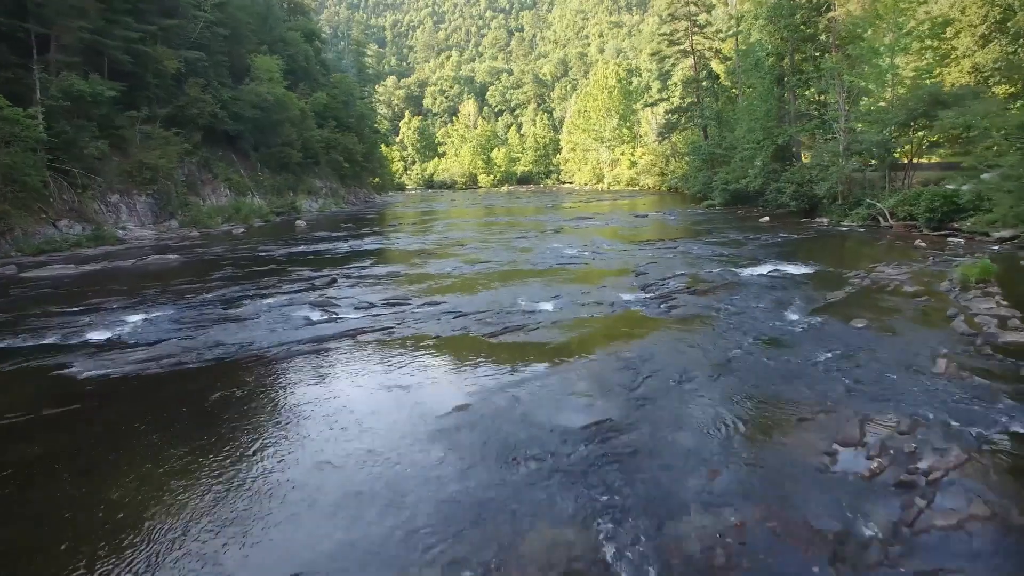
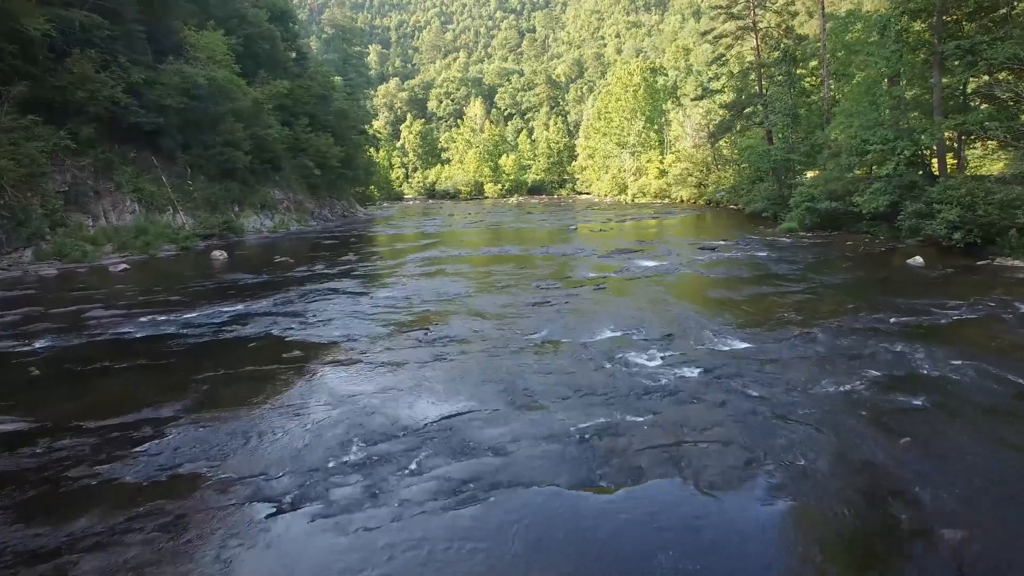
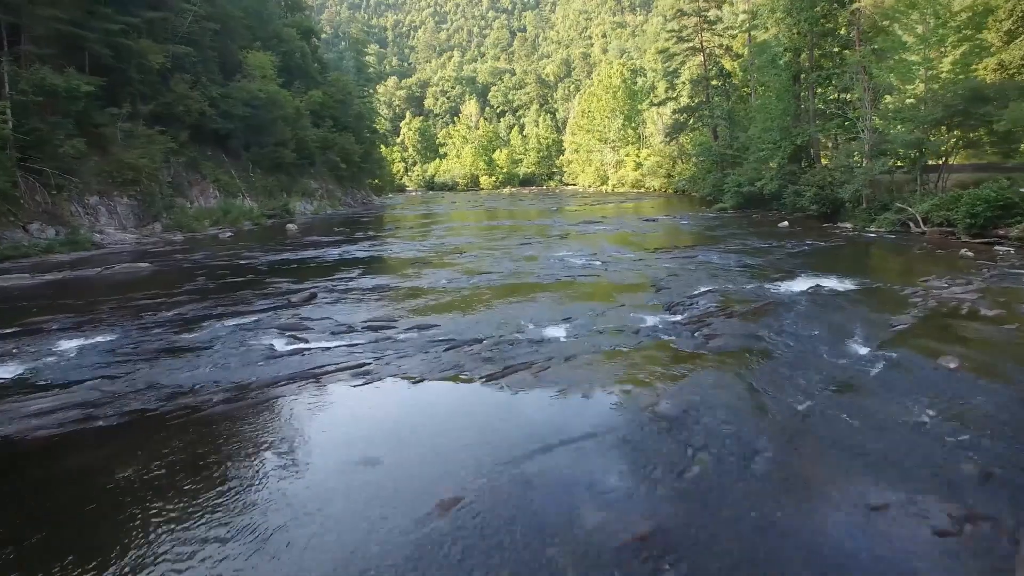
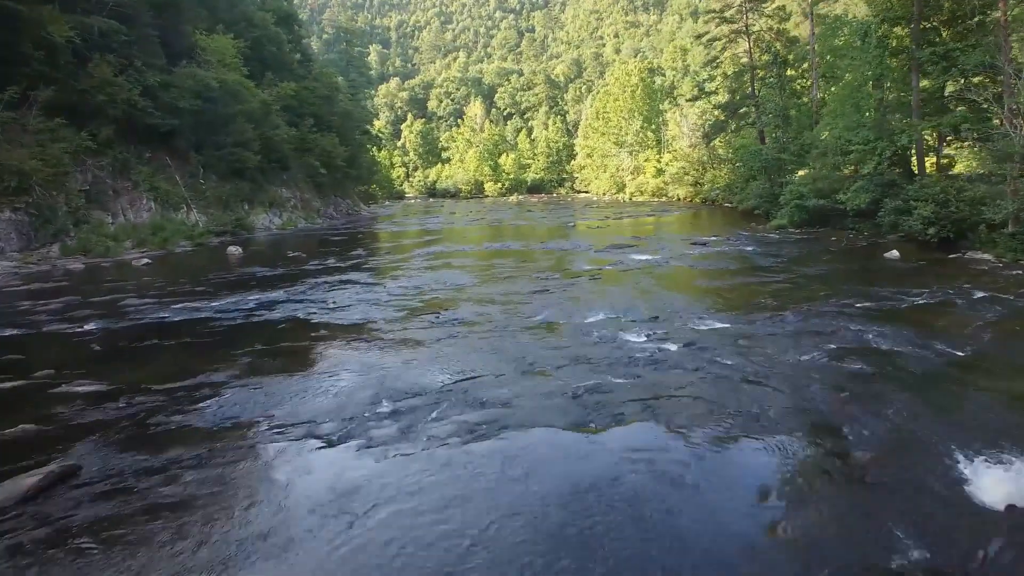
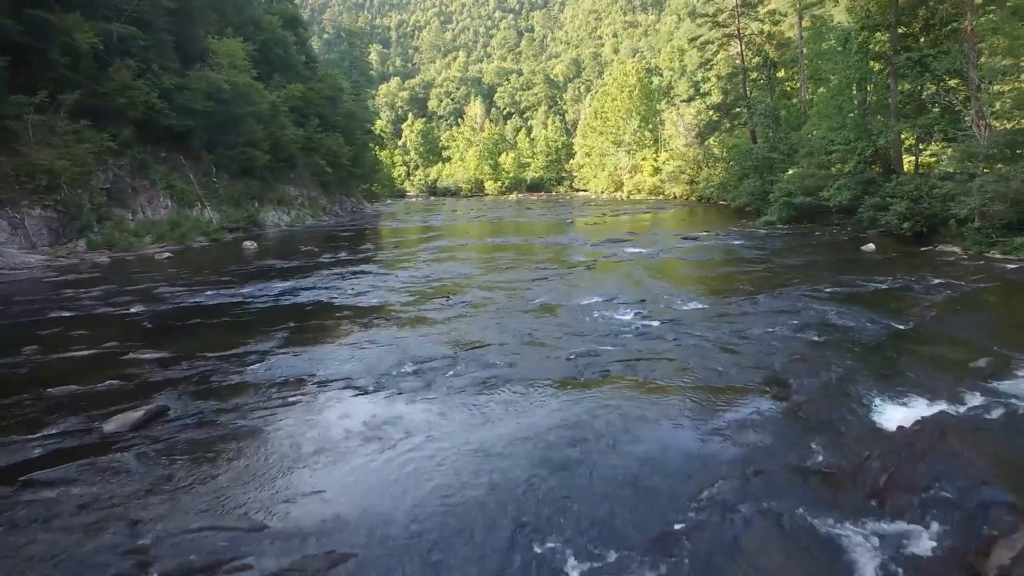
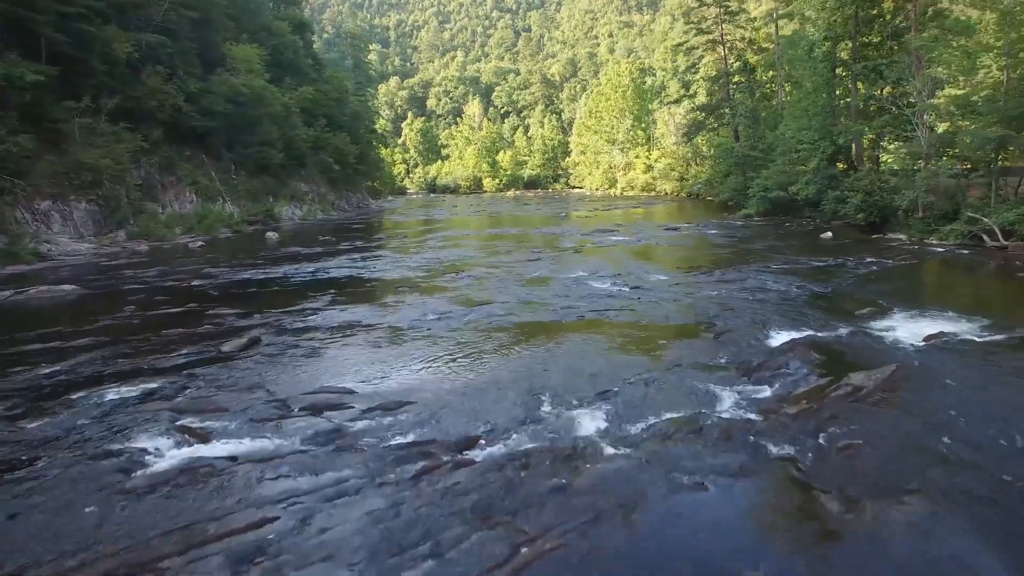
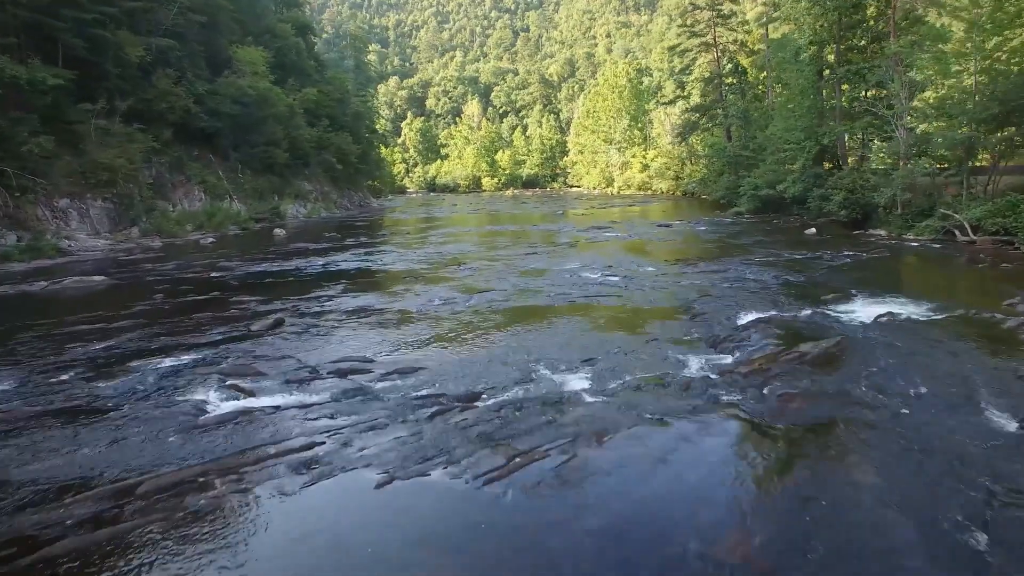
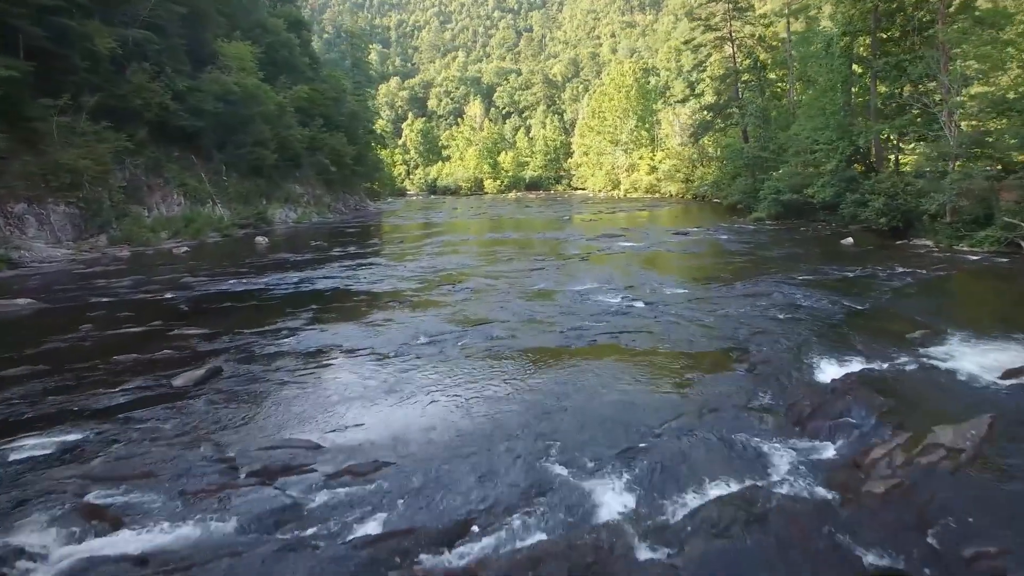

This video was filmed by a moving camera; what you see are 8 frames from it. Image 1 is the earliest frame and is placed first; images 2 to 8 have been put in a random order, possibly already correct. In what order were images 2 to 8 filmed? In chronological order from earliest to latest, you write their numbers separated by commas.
3, 7, 6, 8, 5, 4, 2
